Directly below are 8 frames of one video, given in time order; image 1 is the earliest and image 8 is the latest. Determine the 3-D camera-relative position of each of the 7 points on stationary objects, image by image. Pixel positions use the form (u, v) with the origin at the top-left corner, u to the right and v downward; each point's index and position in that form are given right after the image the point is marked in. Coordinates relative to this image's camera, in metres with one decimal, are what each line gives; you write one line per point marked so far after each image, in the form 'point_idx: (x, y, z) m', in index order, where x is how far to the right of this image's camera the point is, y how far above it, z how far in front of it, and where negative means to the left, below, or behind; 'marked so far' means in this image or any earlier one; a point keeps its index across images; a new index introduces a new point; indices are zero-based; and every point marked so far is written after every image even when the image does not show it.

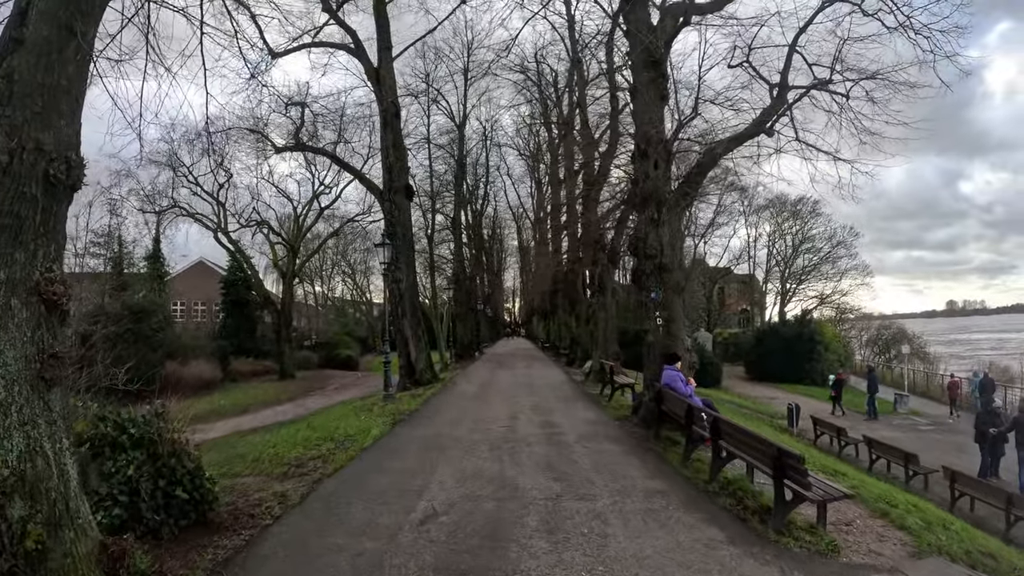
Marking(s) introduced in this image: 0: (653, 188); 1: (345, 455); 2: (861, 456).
0: (+1.5, +1.1, +12.1) m
1: (-1.4, -1.4, +8.9) m
2: (+6.3, -2.9, +19.7) m
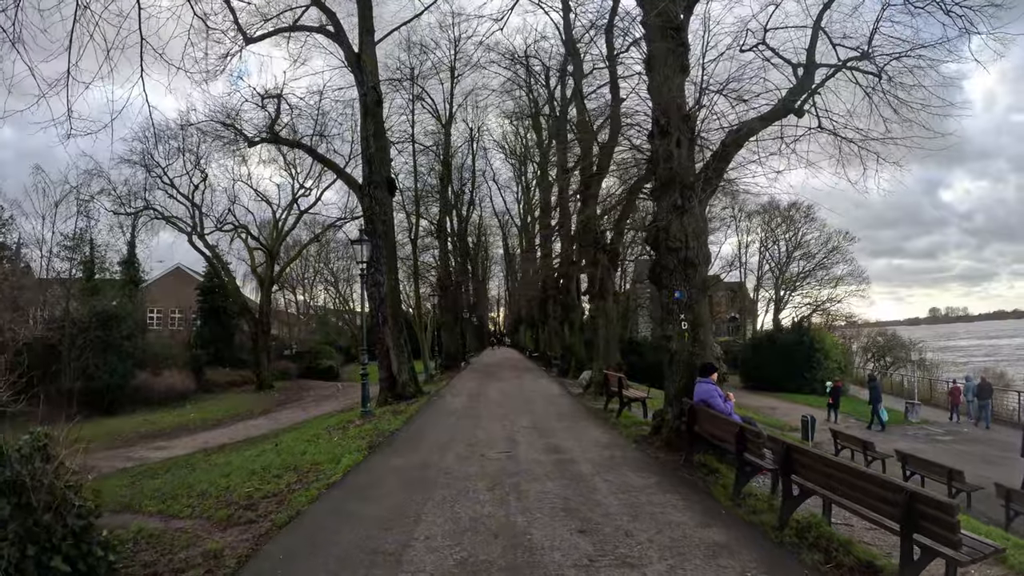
0: (+1.5, +1.1, +10.3) m
1: (-1.3, -1.3, +7.1) m
2: (+6.2, -3.0, +18.0) m
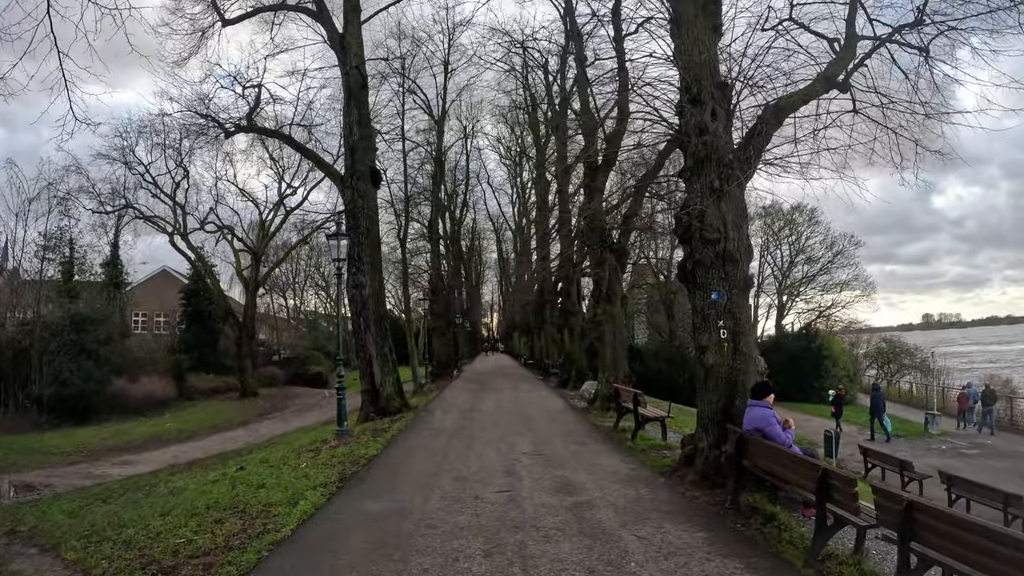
0: (+1.5, +1.1, +8.6) m
1: (-1.3, -1.3, +5.3) m
2: (+6.1, -3.1, +16.2) m
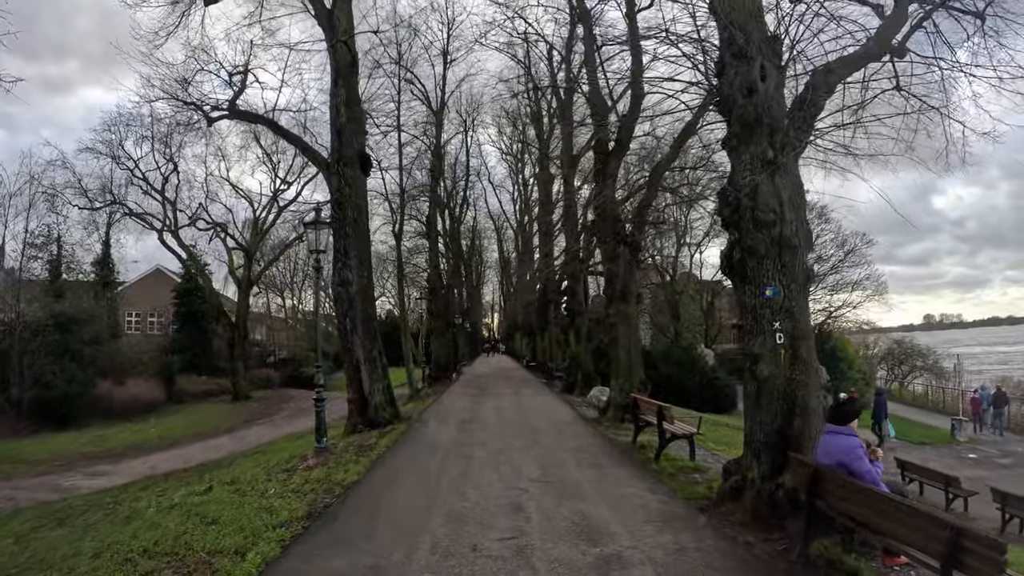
0: (+1.6, +1.1, +7.0) m
1: (-1.3, -1.3, +3.8) m
2: (+6.2, -3.0, +14.7) m
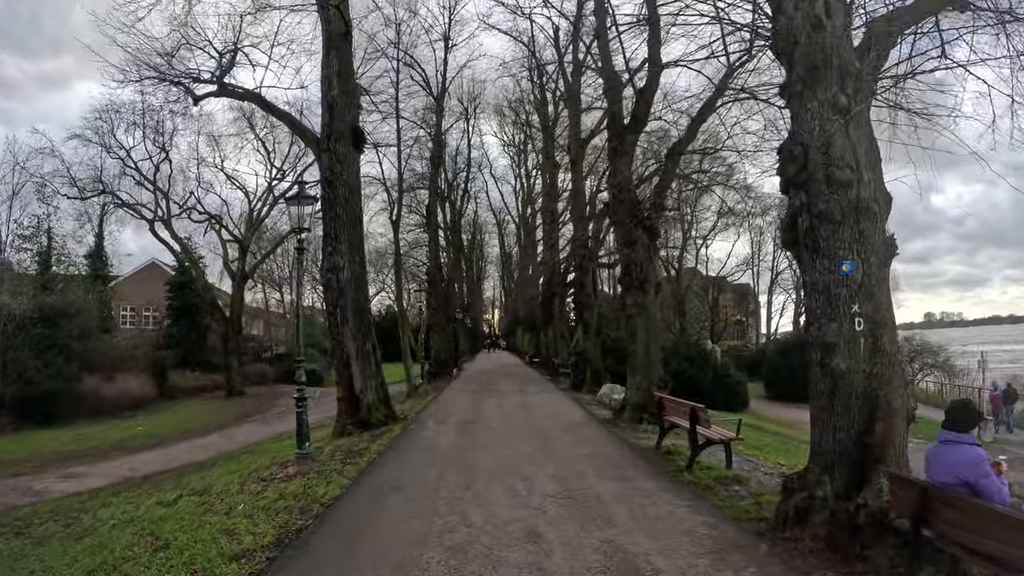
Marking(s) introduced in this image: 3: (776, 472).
0: (+1.6, +1.3, +5.7) m
1: (-1.2, -1.2, +2.5) m
2: (+6.2, -2.9, +13.4) m
3: (+2.2, -1.6, +9.1) m
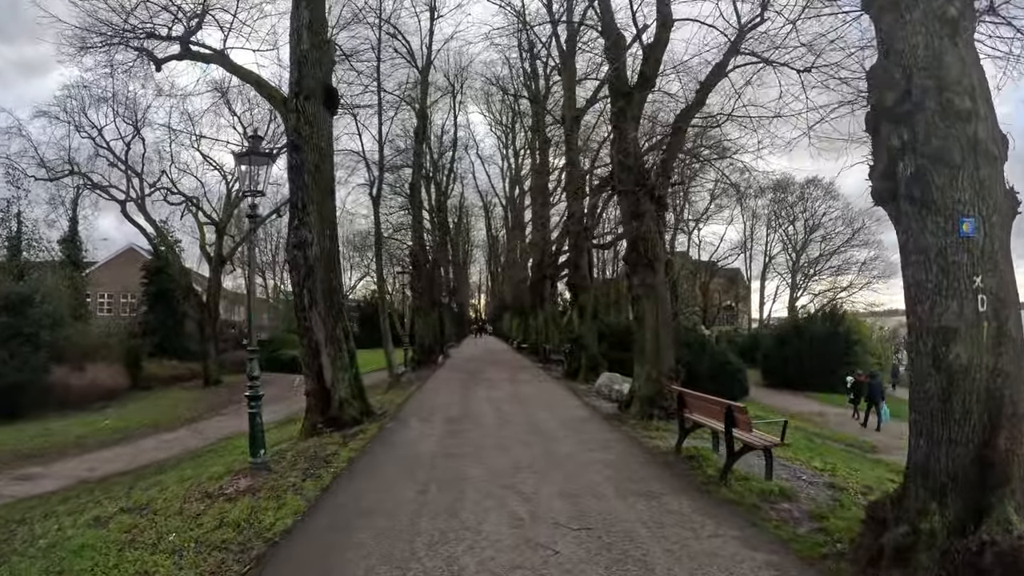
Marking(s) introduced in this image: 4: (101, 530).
0: (+1.6, +1.4, +4.3) m
1: (-1.2, -1.1, +1.0) m
2: (+6.1, -2.6, +12.0) m
3: (+2.2, -1.4, +7.7) m
4: (-3.0, -1.7, +8.0) m
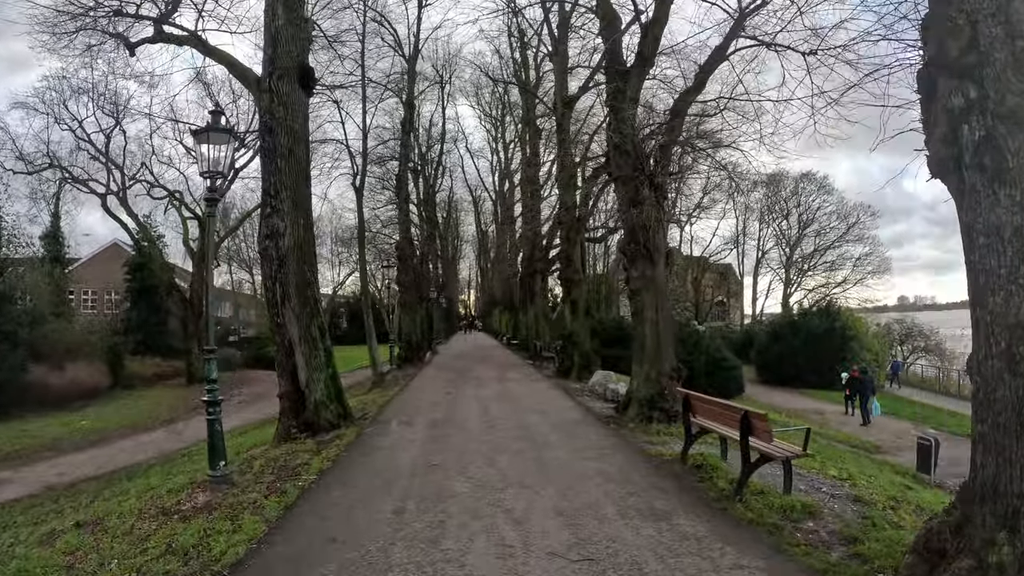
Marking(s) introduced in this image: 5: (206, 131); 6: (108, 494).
0: (+1.6, +1.4, +3.5) m
1: (-1.2, -1.0, +0.2) m
2: (+6.0, -2.6, +11.3) m
3: (+2.1, -1.3, +6.9) m
4: (-3.1, -1.7, +7.2) m
5: (-2.1, +1.1, +7.5) m
6: (-4.3, -2.1, +11.6) m
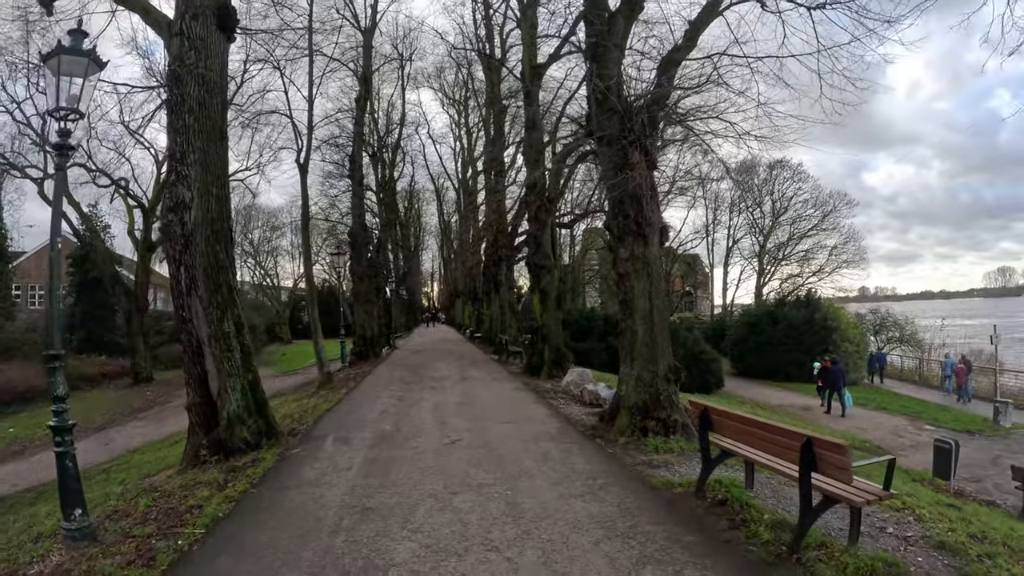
0: (+1.5, +1.5, +1.7) m
1: (-1.1, -1.0, -1.6) m
2: (+5.7, -2.4, +9.7) m
3: (+1.9, -1.2, +5.2) m
4: (-3.3, -1.6, +5.3) m
5: (-2.3, +1.2, +5.6) m
6: (-4.6, -2.0, +9.7) m
